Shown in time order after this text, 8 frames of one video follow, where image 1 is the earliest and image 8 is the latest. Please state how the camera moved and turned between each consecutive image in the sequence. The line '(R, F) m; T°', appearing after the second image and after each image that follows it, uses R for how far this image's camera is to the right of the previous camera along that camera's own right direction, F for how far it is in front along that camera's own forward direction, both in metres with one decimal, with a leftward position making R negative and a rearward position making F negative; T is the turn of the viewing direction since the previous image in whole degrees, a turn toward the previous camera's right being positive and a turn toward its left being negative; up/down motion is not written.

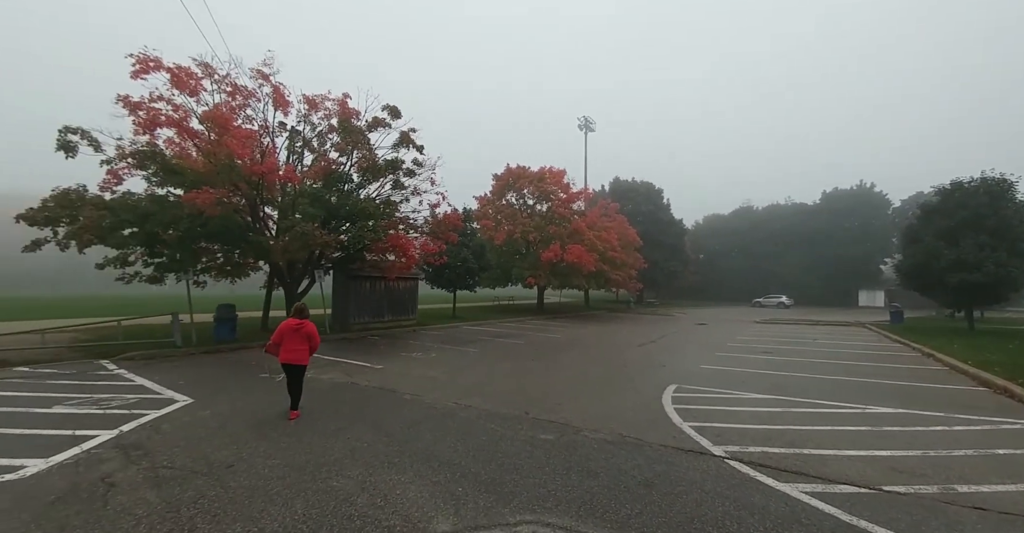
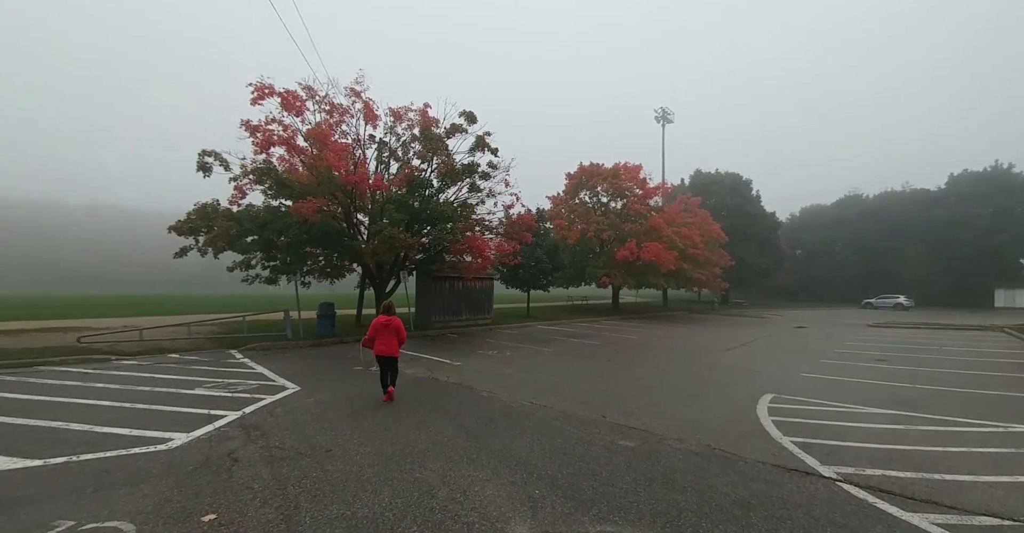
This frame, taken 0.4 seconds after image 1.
(0.0, 0.0) m; -10°
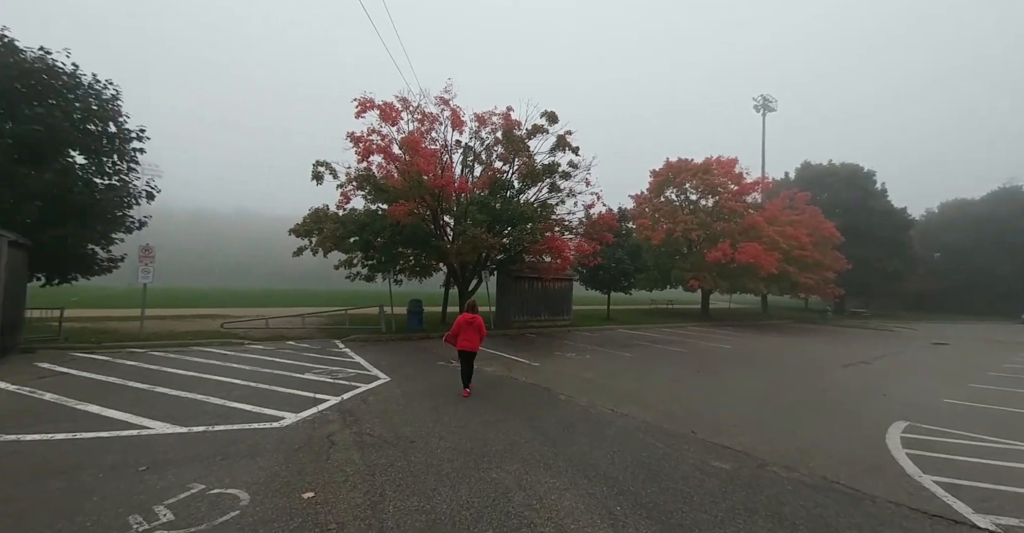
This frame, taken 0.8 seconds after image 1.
(0.0, +0.1) m; -11°
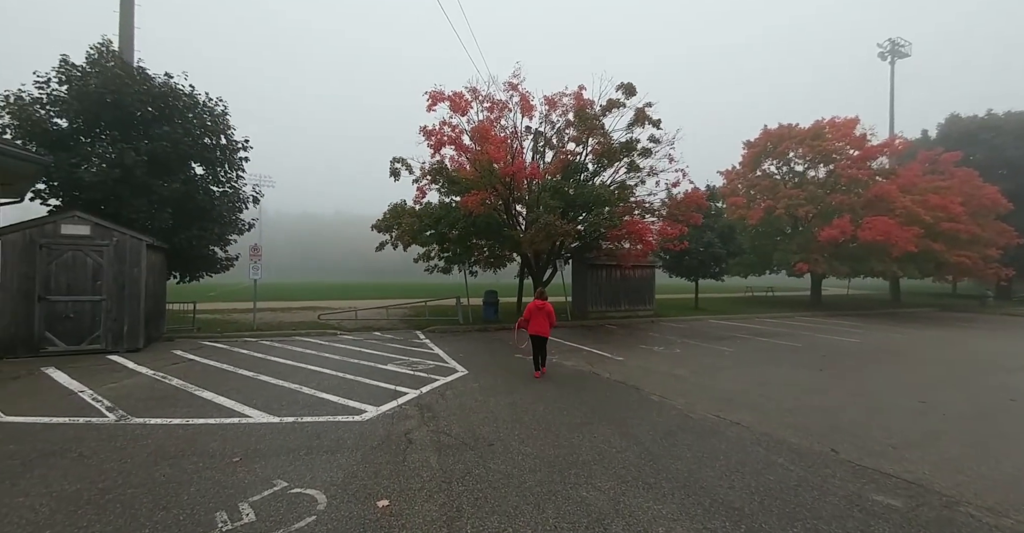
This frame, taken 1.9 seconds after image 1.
(-0.1, +0.6) m; -10°
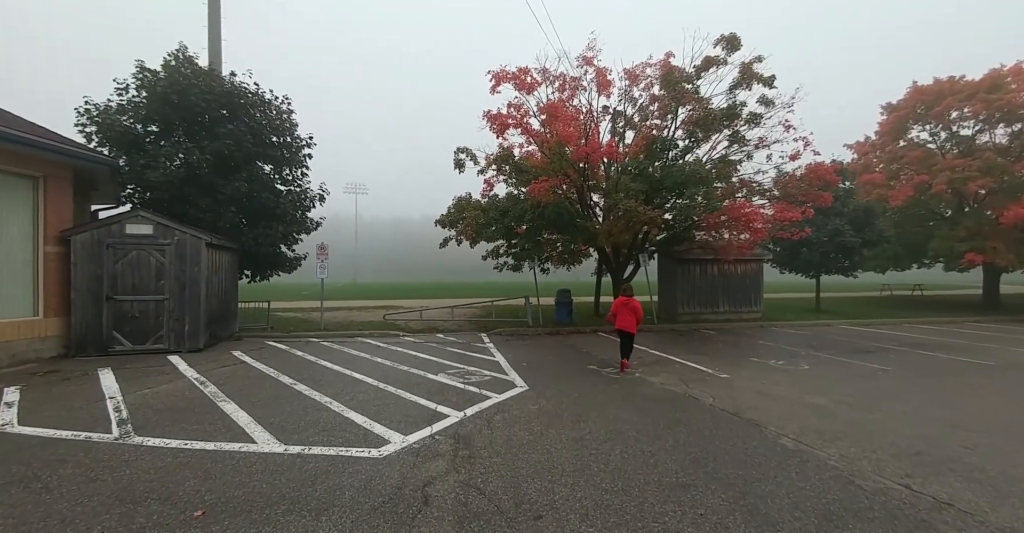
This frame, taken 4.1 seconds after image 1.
(+0.2, +1.6) m; -11°
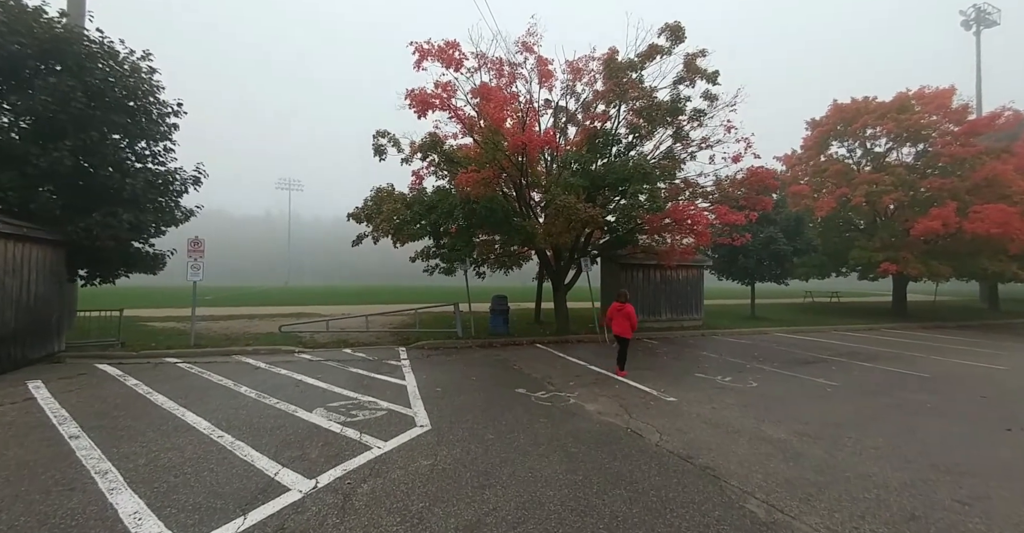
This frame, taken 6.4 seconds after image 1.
(+0.6, +1.6) m; +7°
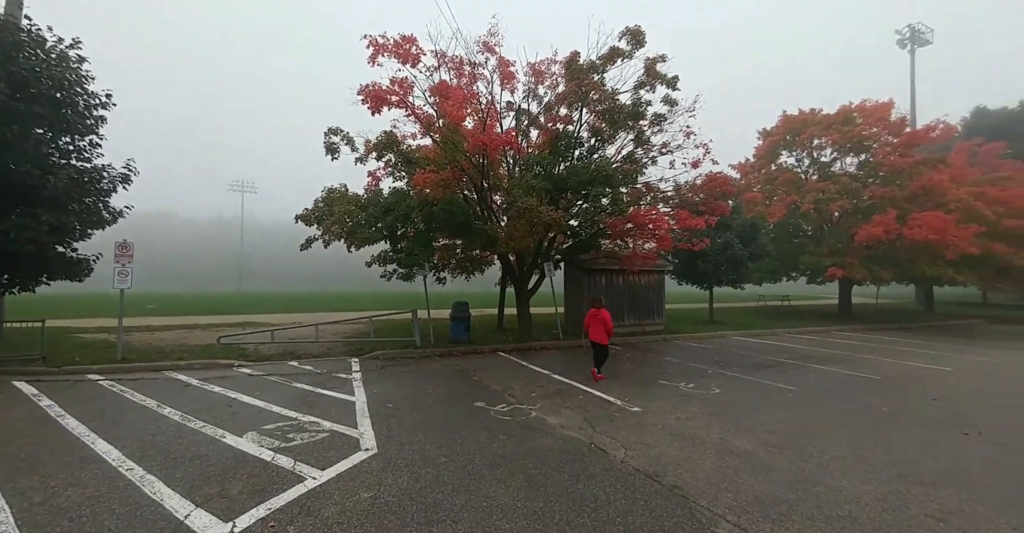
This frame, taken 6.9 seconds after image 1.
(+0.1, +0.4) m; +5°
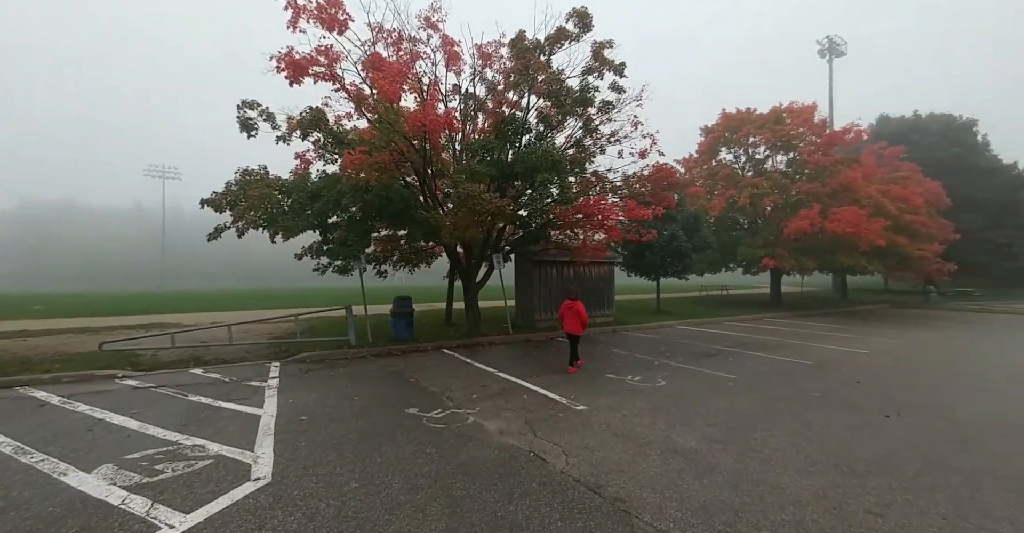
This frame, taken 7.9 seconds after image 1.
(+0.3, +0.7) m; +7°
